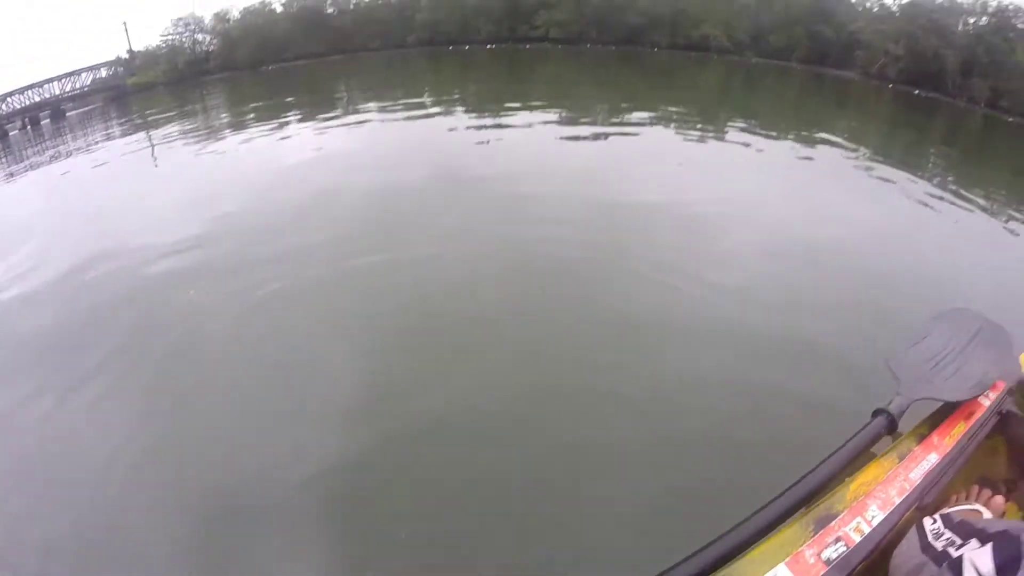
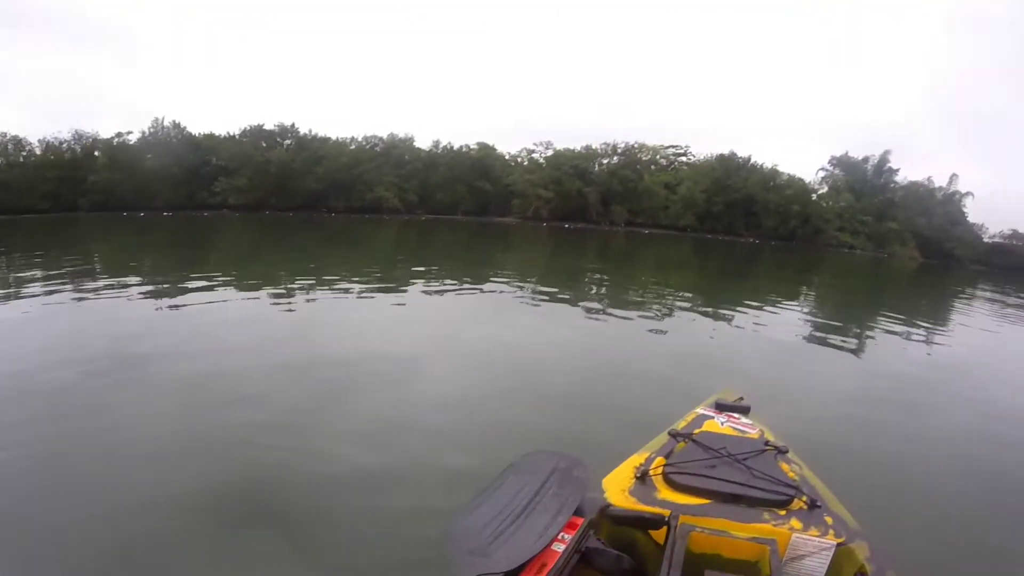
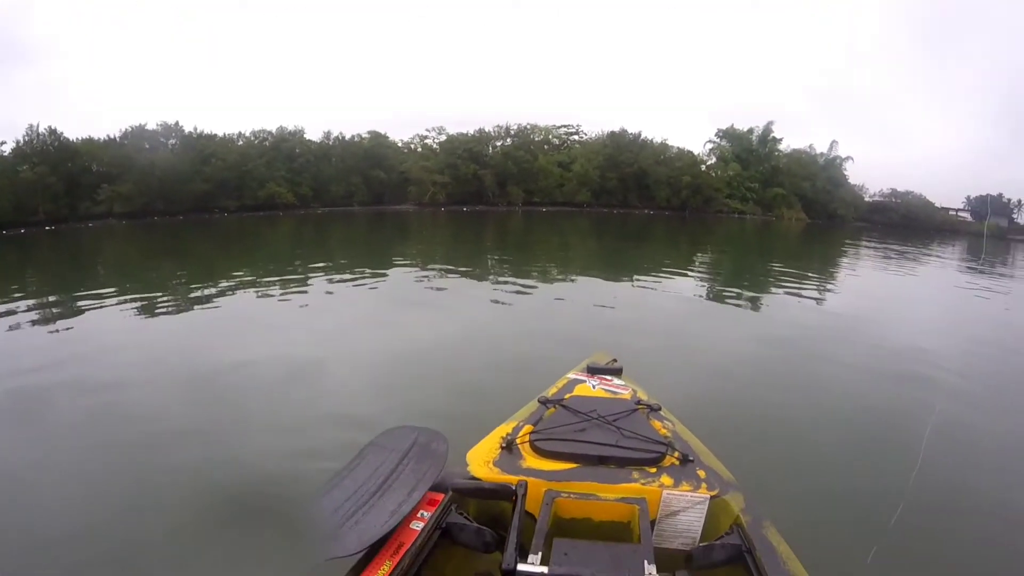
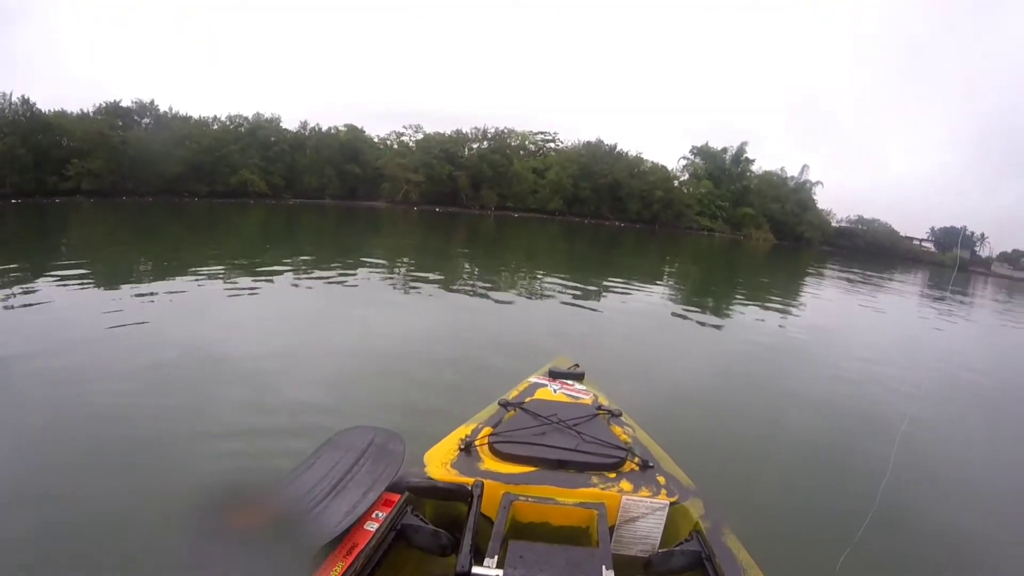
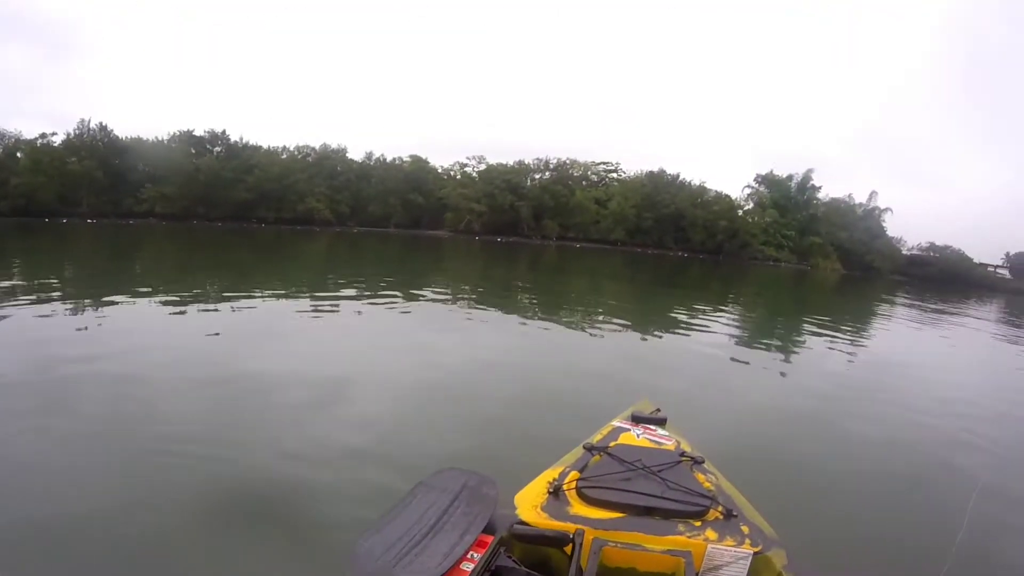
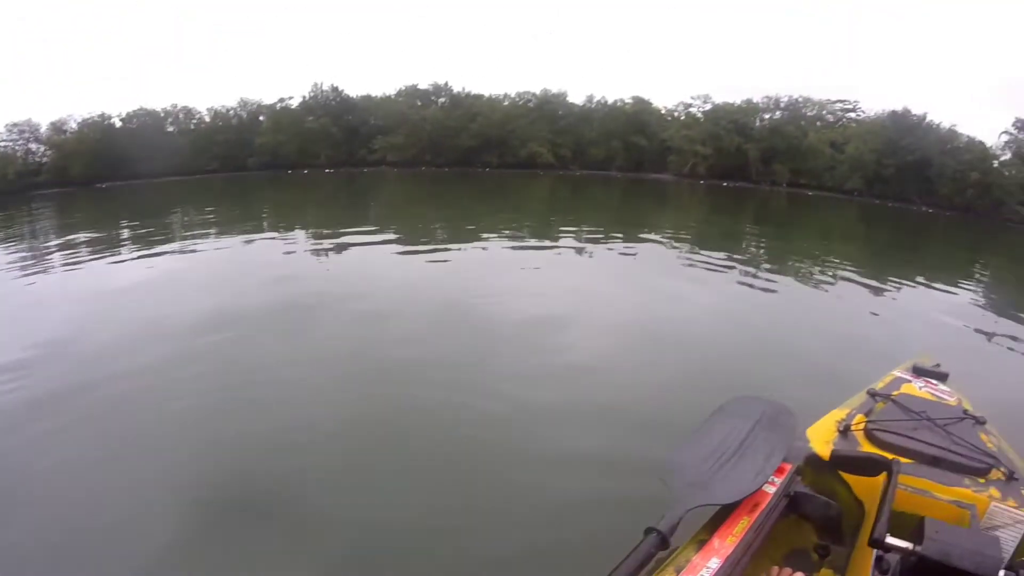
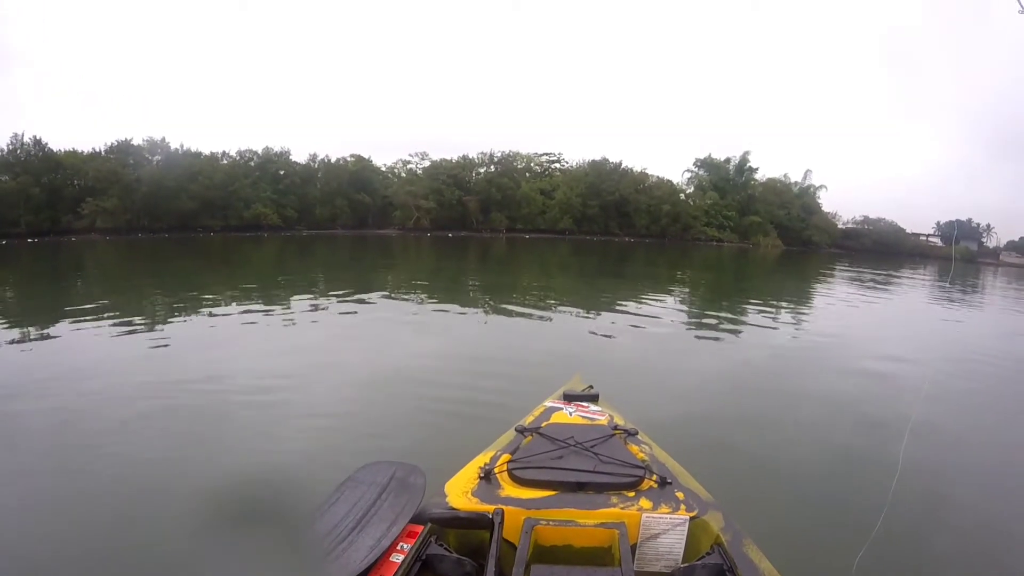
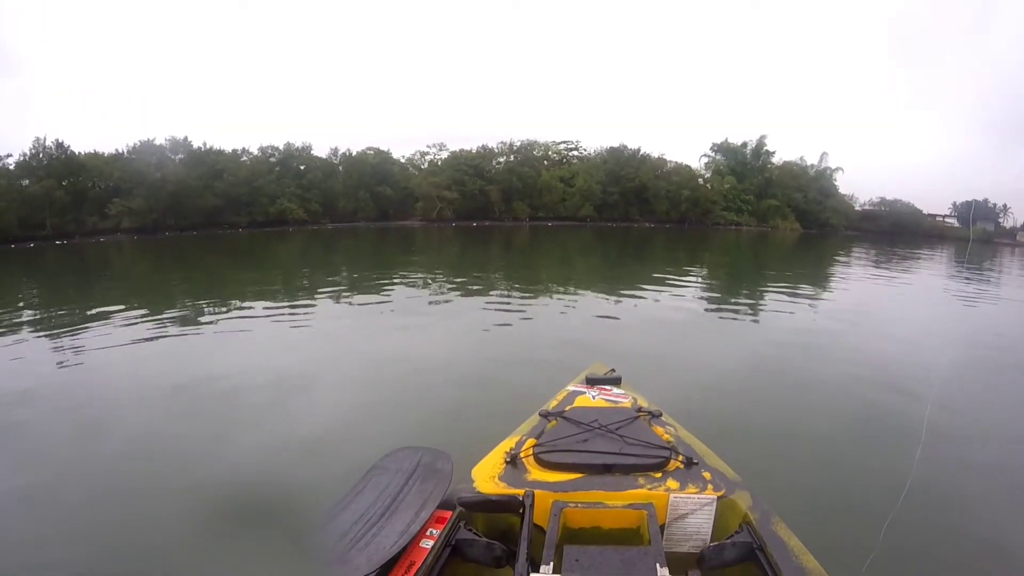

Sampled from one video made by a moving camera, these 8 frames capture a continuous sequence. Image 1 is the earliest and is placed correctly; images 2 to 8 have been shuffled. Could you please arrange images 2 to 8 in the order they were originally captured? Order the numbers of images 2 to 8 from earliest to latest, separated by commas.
6, 2, 5, 3, 4, 7, 8
